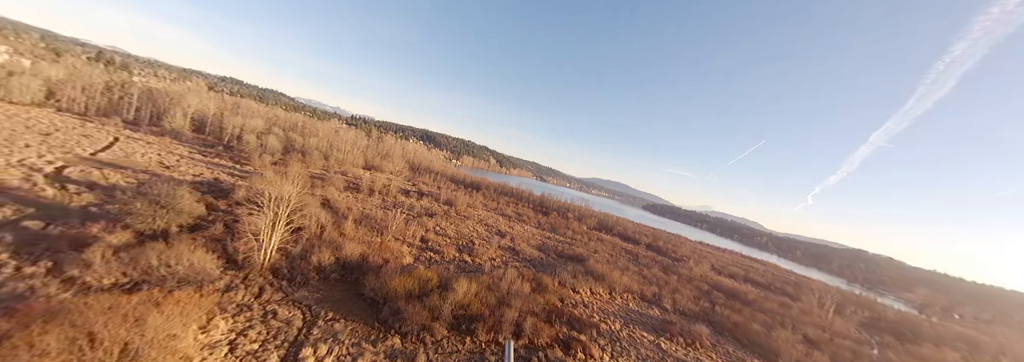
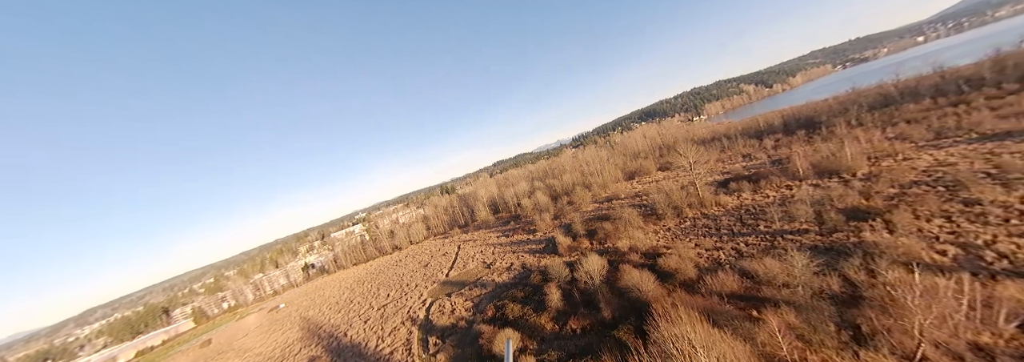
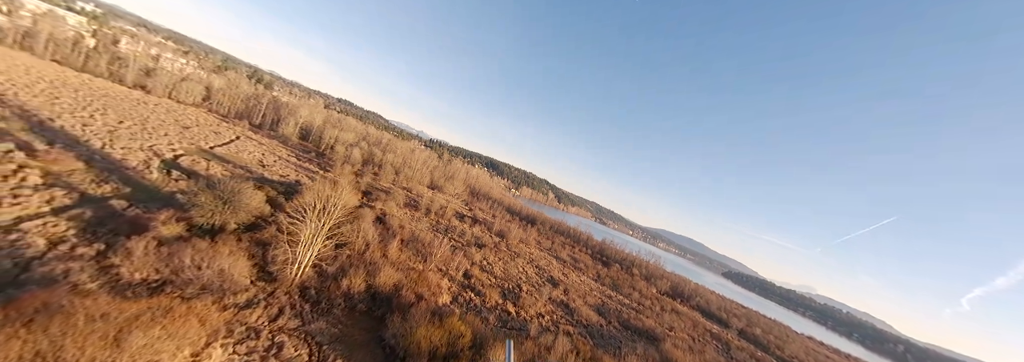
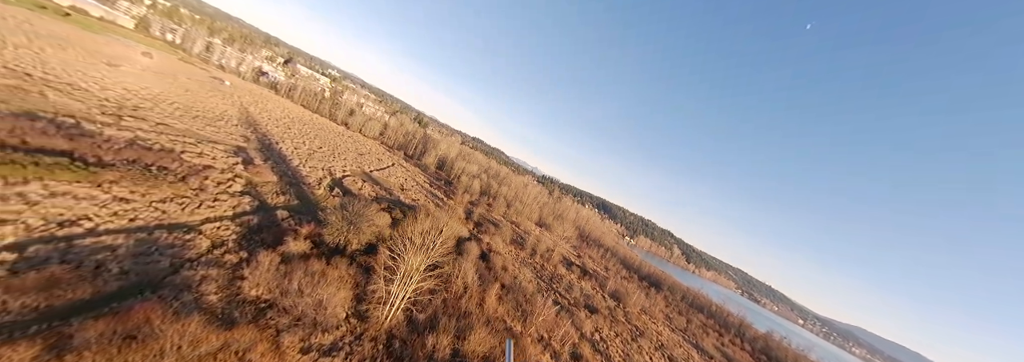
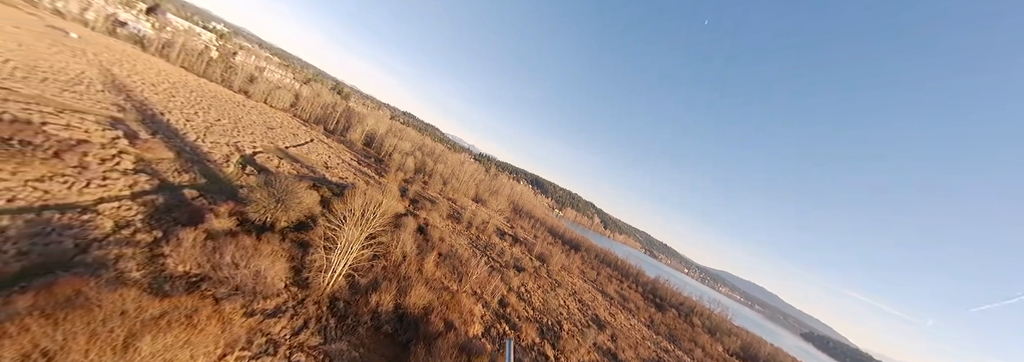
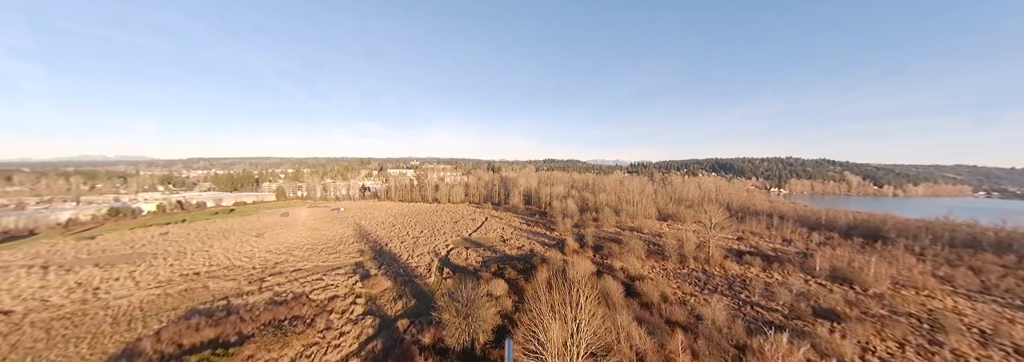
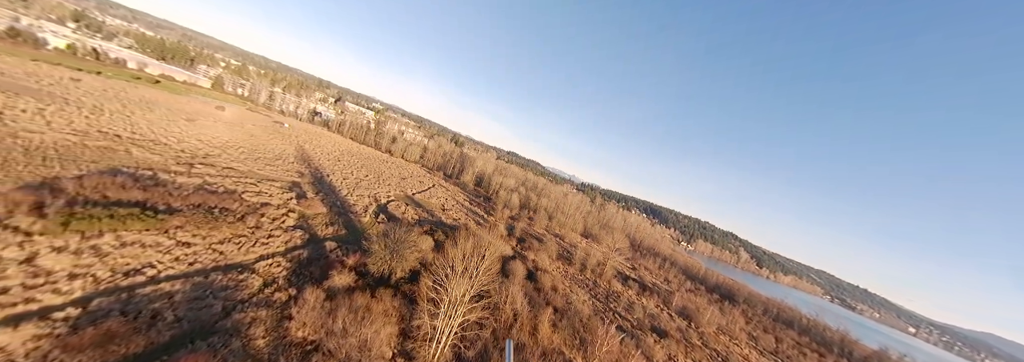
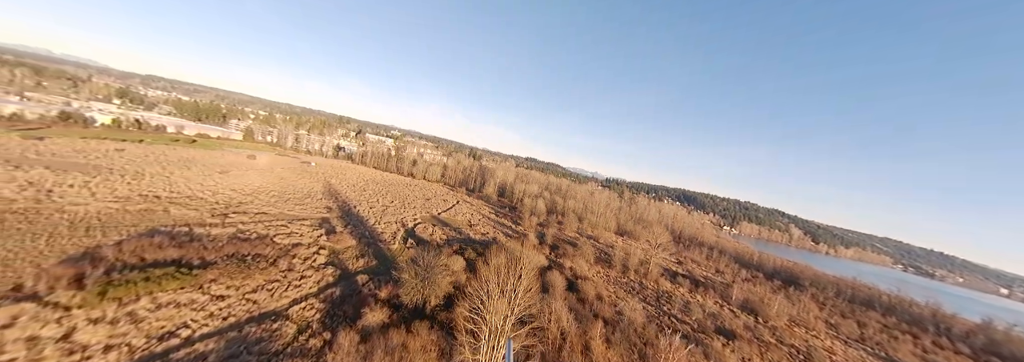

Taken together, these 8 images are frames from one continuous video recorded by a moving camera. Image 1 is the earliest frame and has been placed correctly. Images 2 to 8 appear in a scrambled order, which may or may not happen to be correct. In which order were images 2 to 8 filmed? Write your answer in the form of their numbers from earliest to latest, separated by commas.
3, 5, 4, 7, 8, 6, 2
